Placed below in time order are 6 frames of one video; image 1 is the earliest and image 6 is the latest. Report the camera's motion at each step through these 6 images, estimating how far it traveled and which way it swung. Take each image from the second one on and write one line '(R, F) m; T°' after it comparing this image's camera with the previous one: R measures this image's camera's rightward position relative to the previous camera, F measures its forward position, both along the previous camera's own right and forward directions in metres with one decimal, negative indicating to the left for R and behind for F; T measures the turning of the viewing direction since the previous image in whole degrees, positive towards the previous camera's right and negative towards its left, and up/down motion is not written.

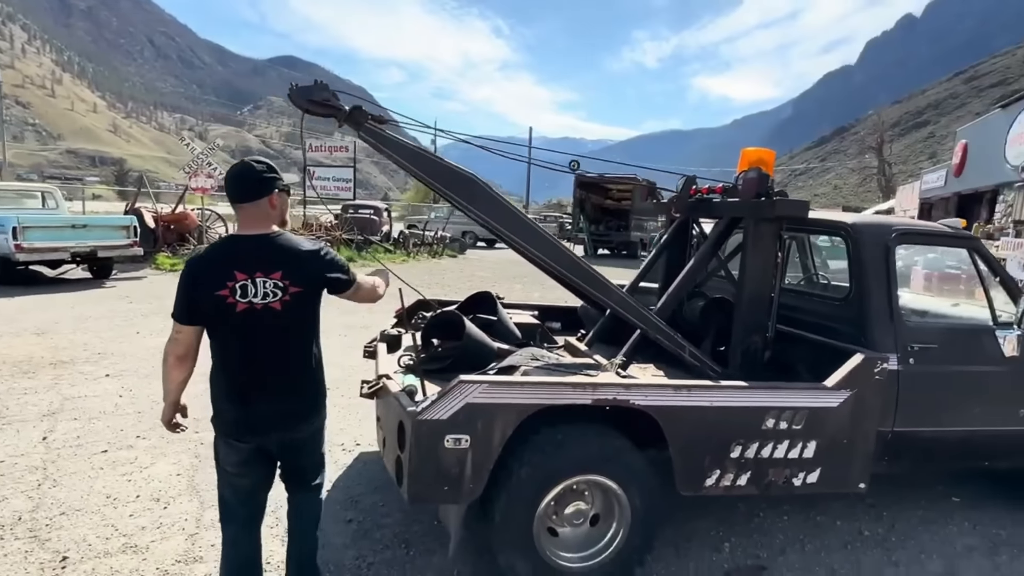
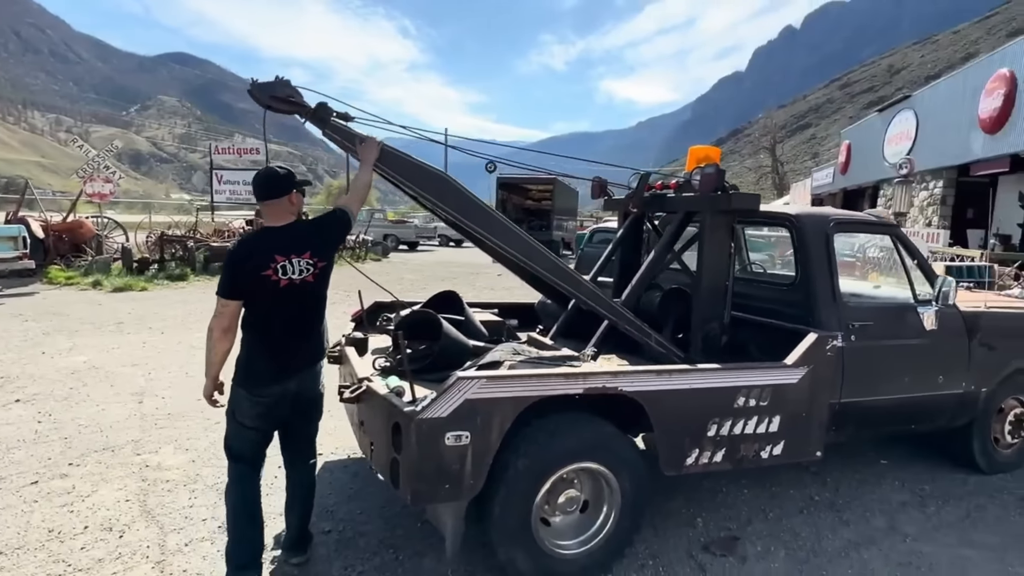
(-0.4, 0.0) m; +8°
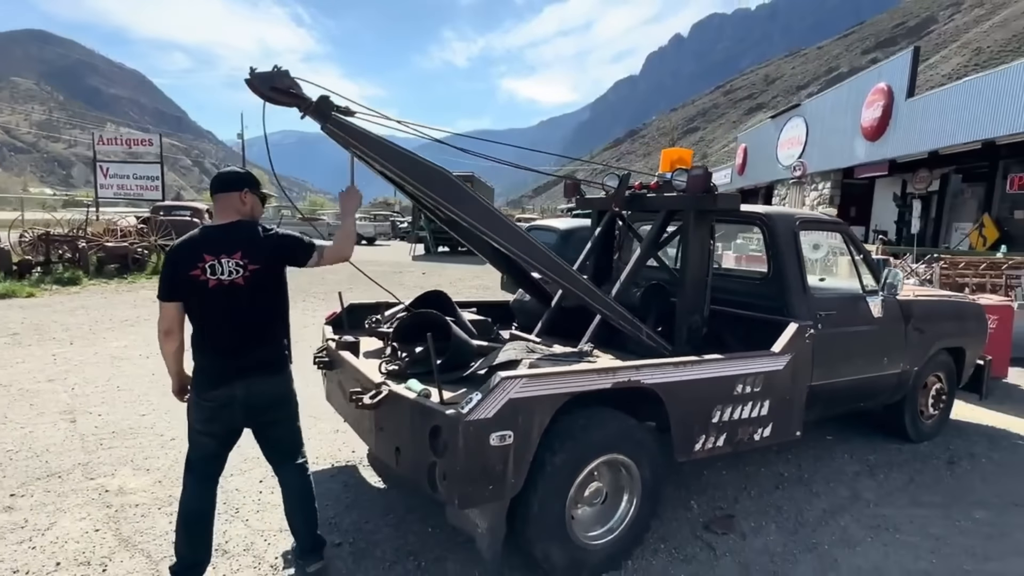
(-0.7, 0.0) m; +10°
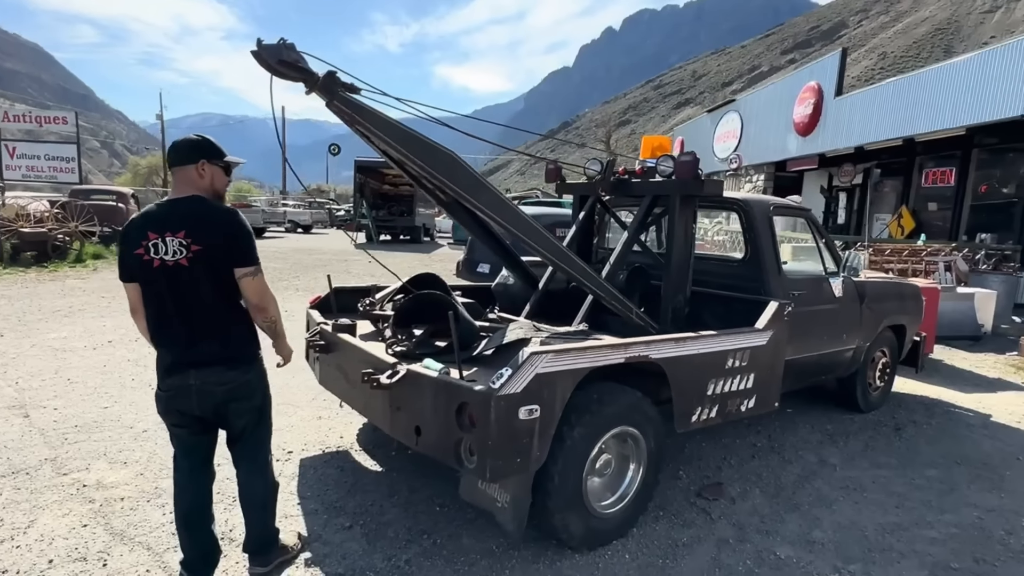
(-0.5, 0.0) m; +7°
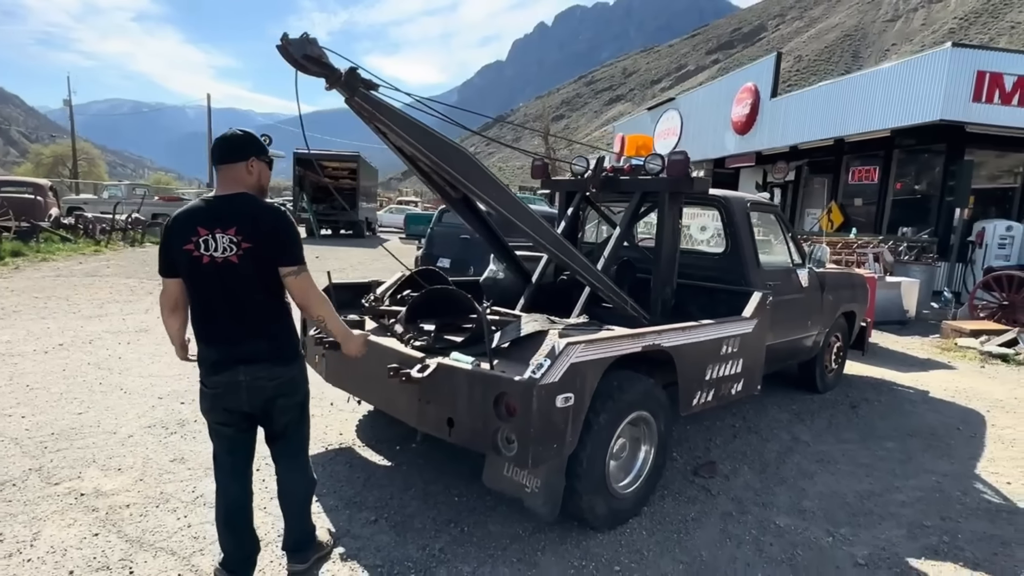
(-0.5, -0.1) m; +7°
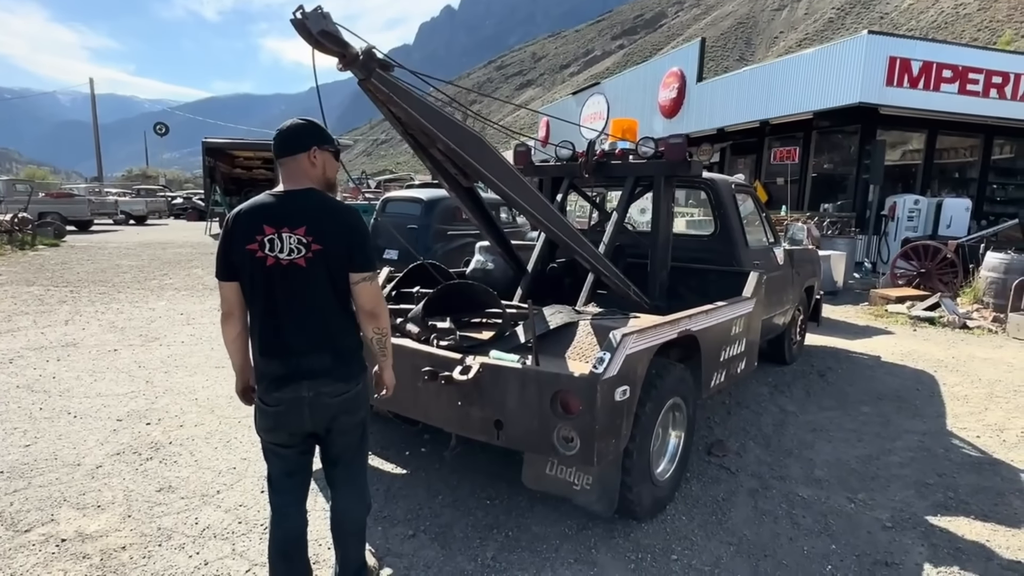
(-0.7, +0.2) m; +9°
